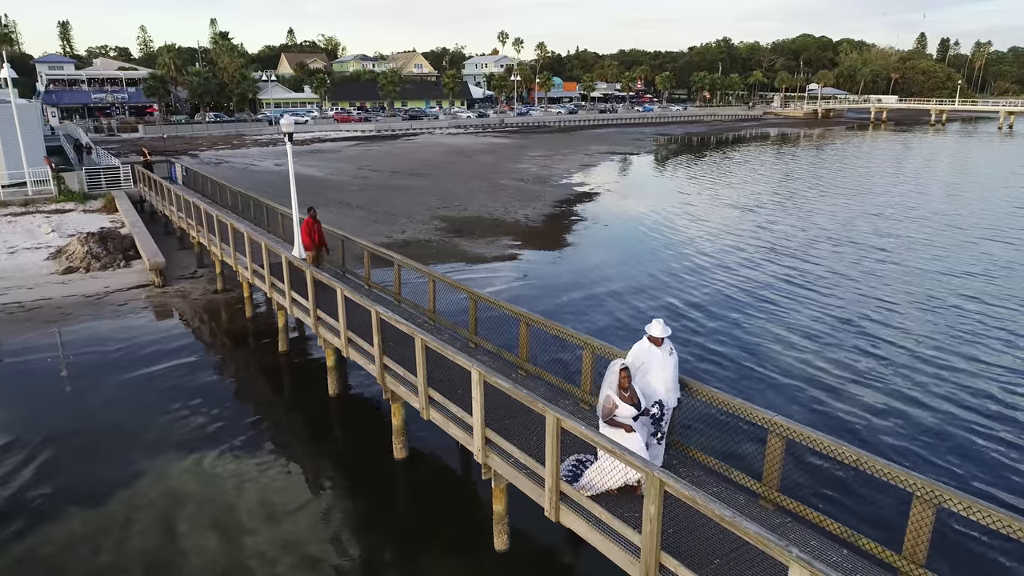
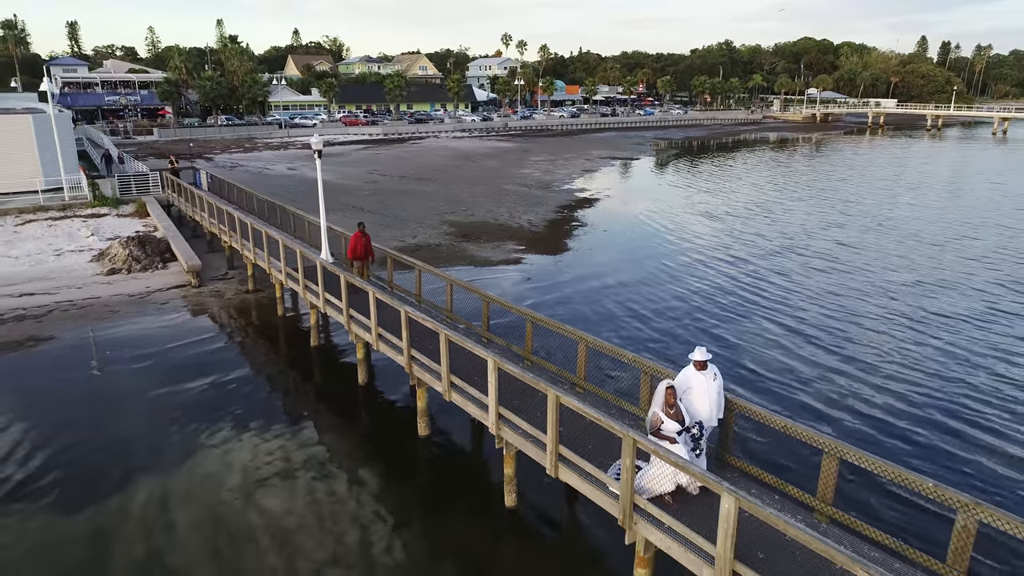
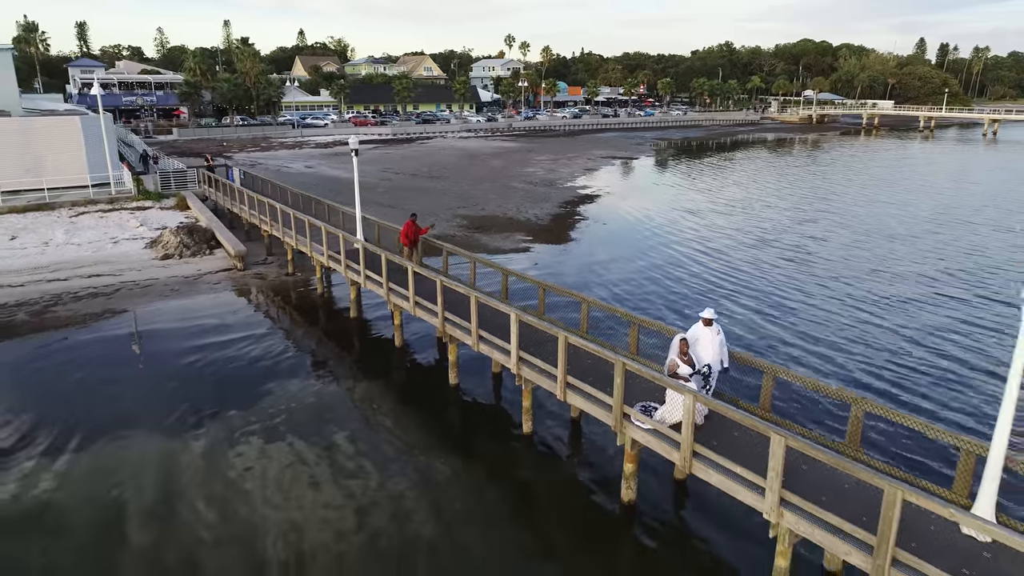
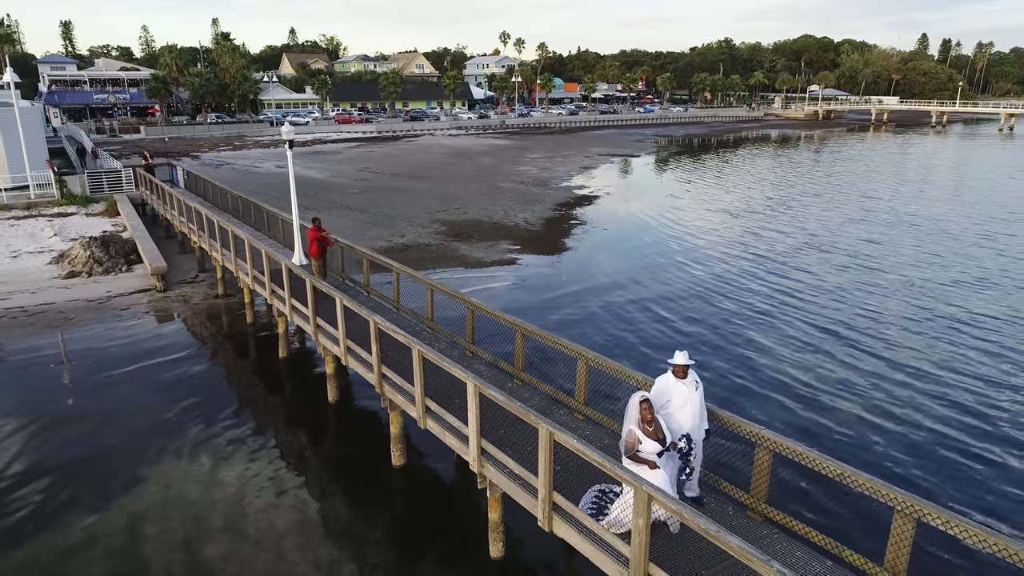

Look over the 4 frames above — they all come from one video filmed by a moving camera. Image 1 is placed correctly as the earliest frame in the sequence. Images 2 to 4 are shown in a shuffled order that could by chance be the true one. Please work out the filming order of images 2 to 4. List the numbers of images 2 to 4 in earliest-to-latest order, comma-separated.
4, 2, 3
